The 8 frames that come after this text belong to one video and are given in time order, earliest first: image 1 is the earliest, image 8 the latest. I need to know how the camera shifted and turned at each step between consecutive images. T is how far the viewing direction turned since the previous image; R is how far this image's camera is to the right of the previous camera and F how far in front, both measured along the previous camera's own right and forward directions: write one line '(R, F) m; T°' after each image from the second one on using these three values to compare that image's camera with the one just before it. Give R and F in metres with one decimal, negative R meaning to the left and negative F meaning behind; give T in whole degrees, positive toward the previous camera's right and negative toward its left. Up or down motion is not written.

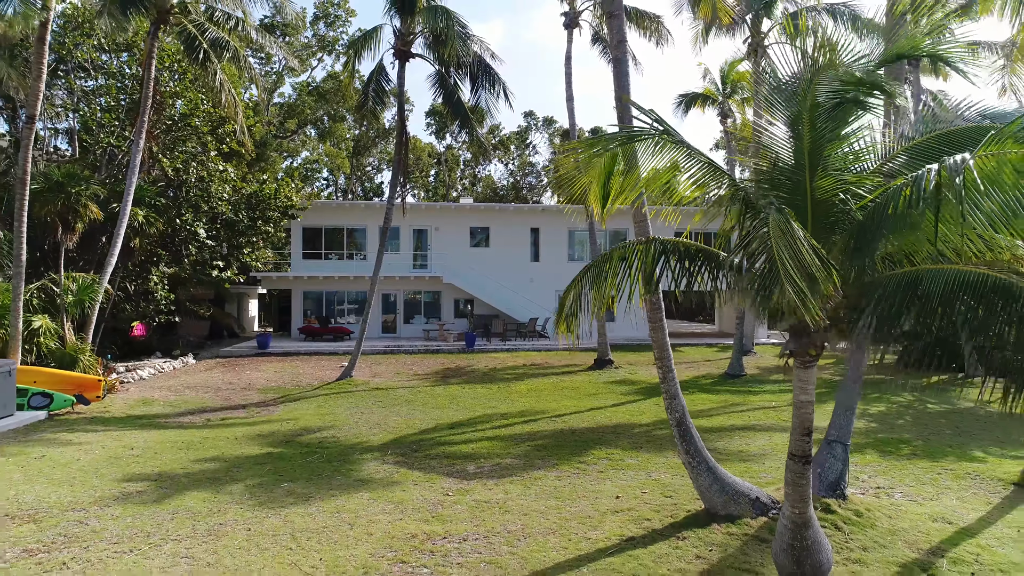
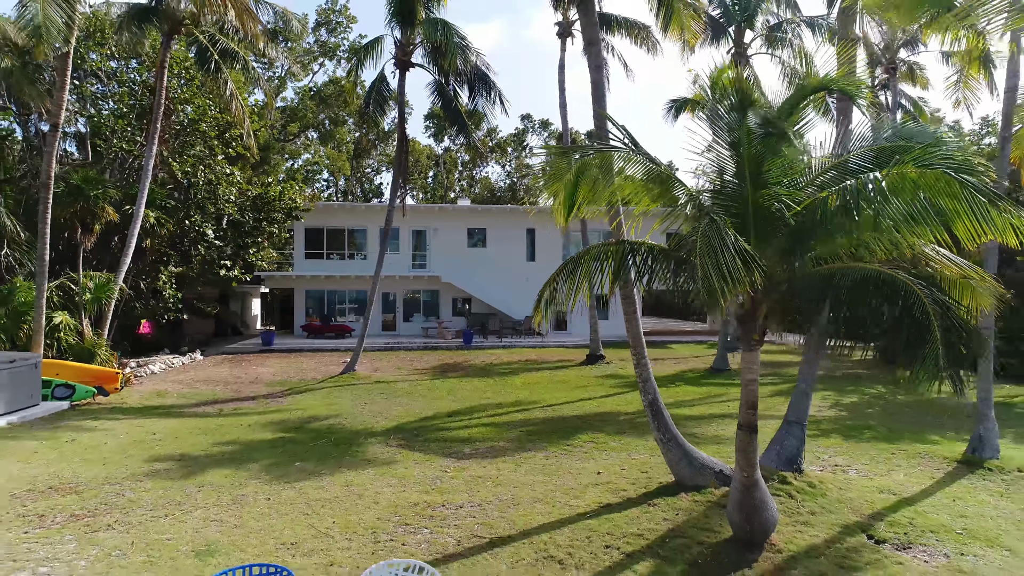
(+0.1, -0.7) m; 0°
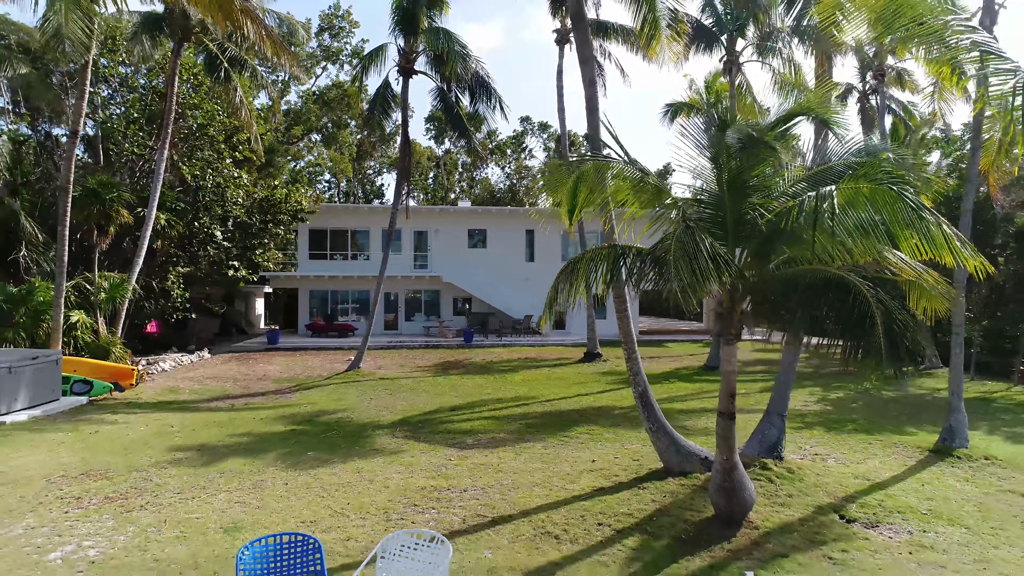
(0.0, -0.5) m; 0°
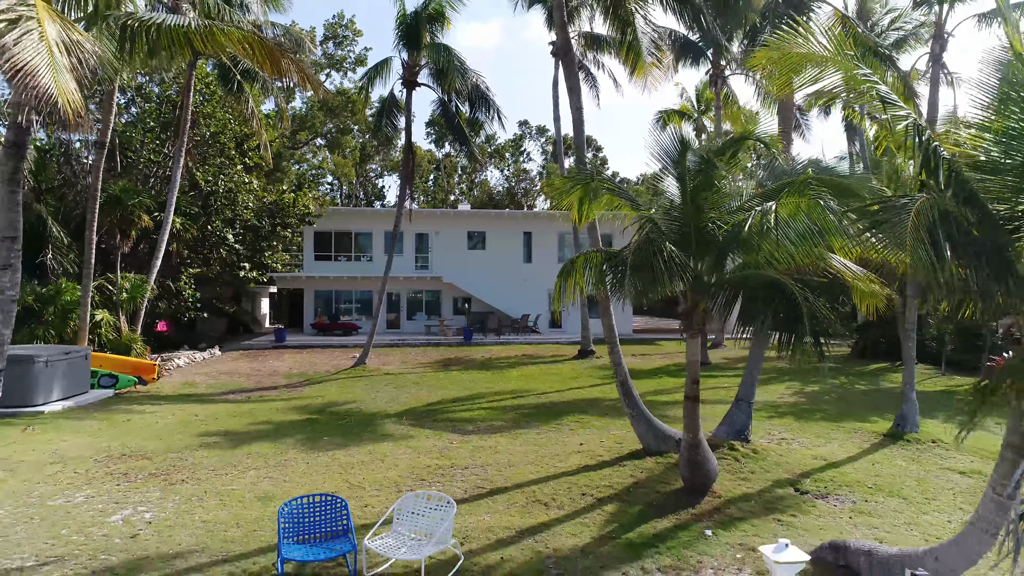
(0.0, -0.9) m; 0°
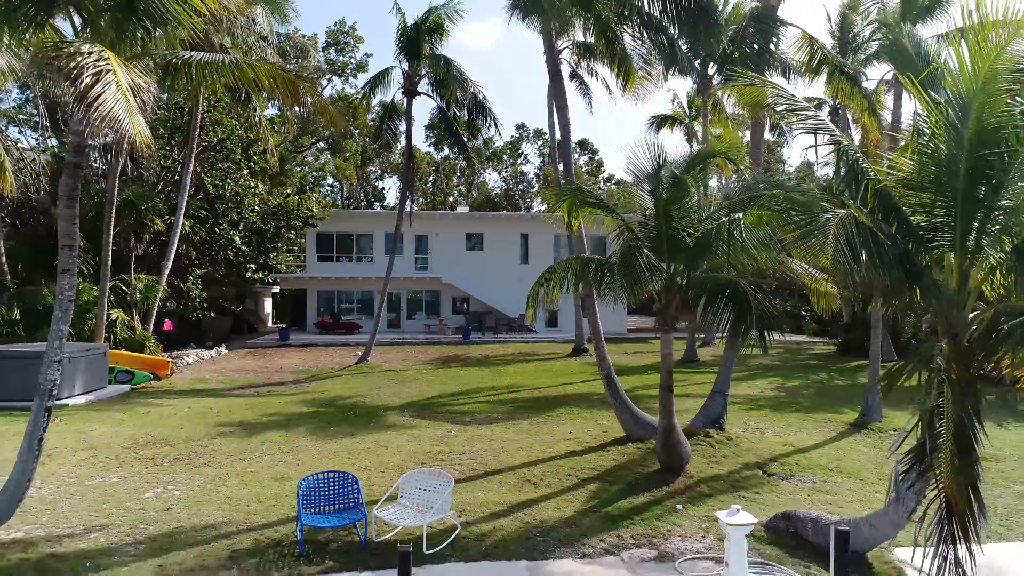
(+0.1, -0.7) m; 0°
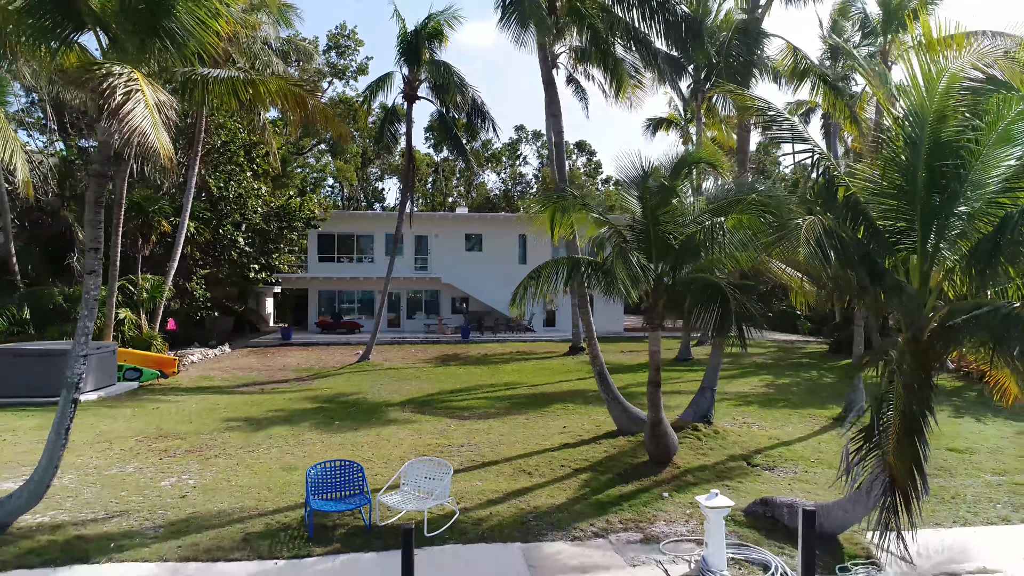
(0.0, -0.4) m; 0°
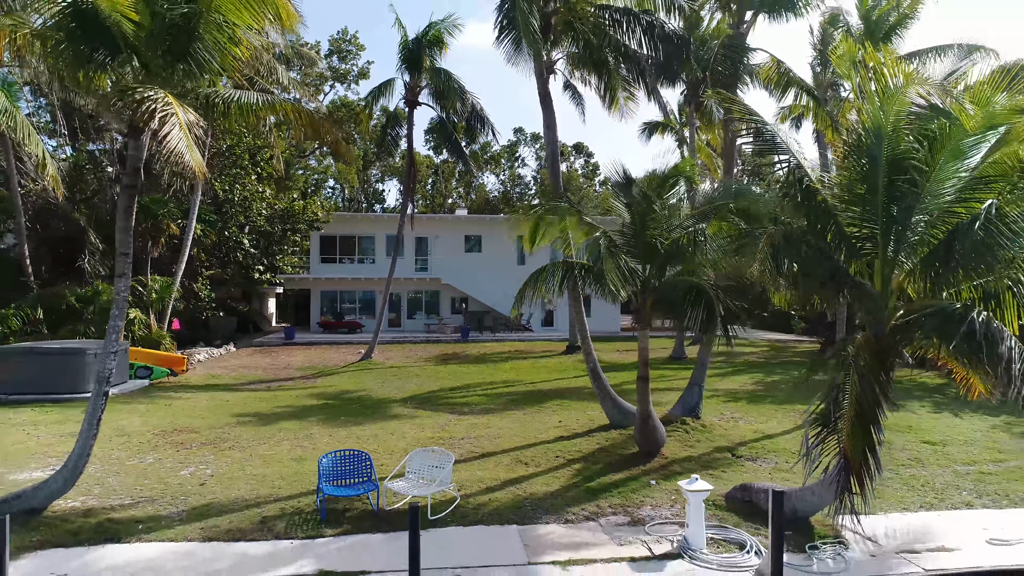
(0.0, -0.5) m; 0°
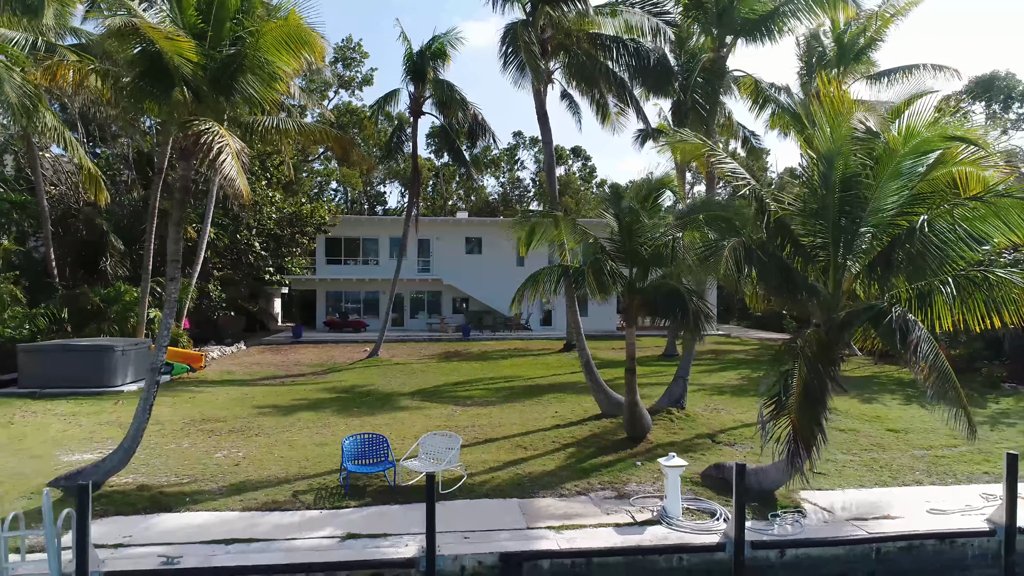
(0.0, -0.9) m; 0°
